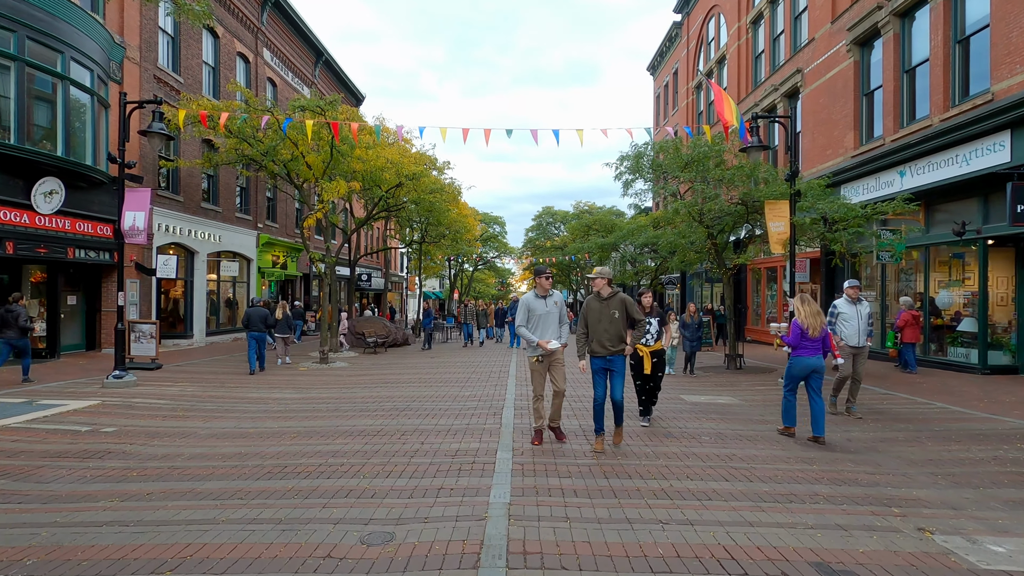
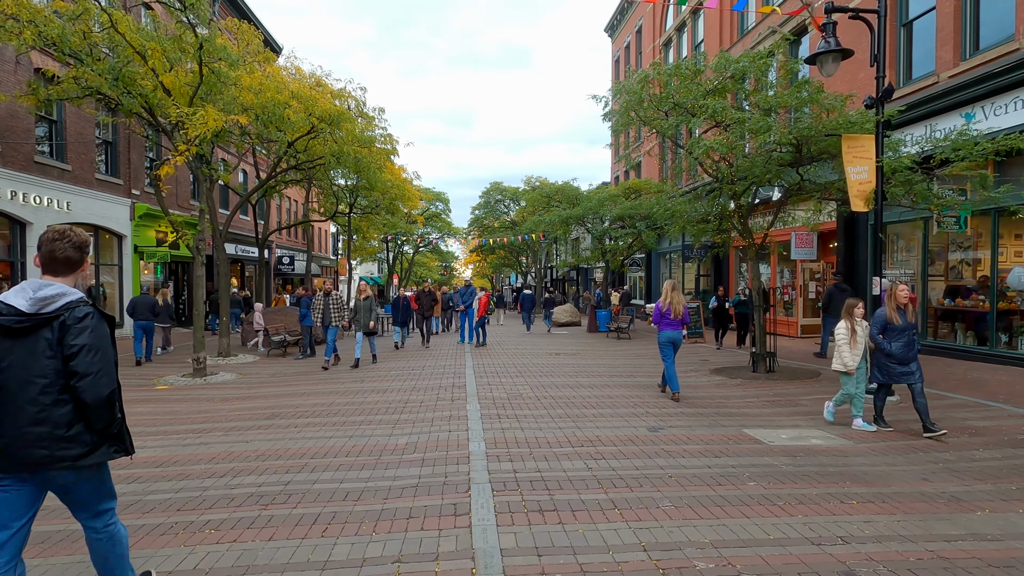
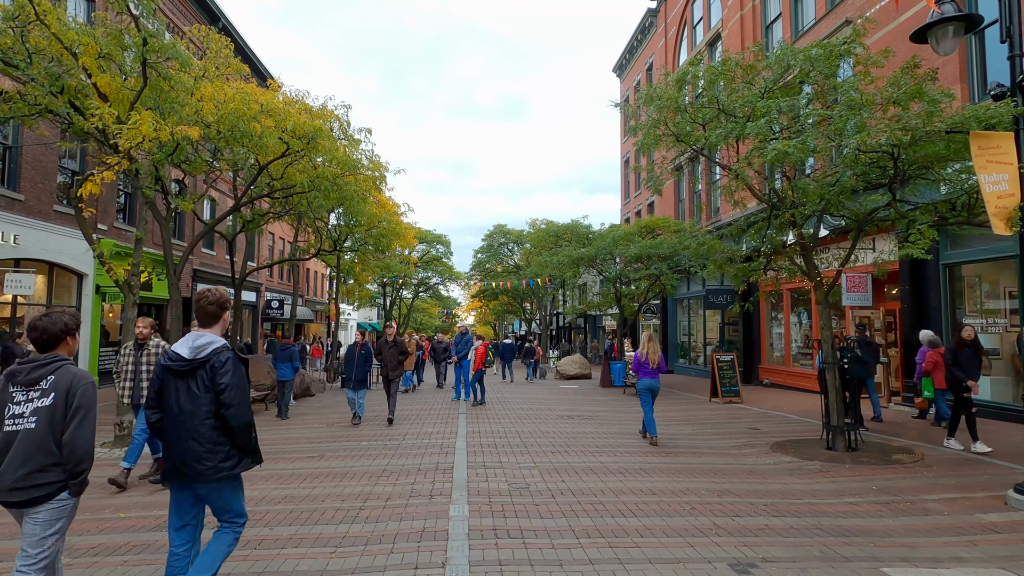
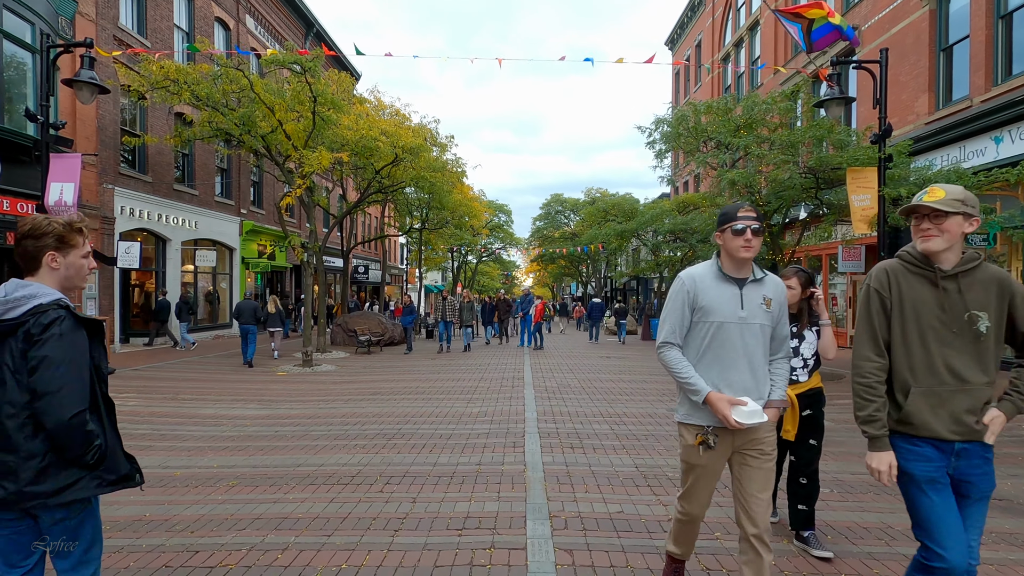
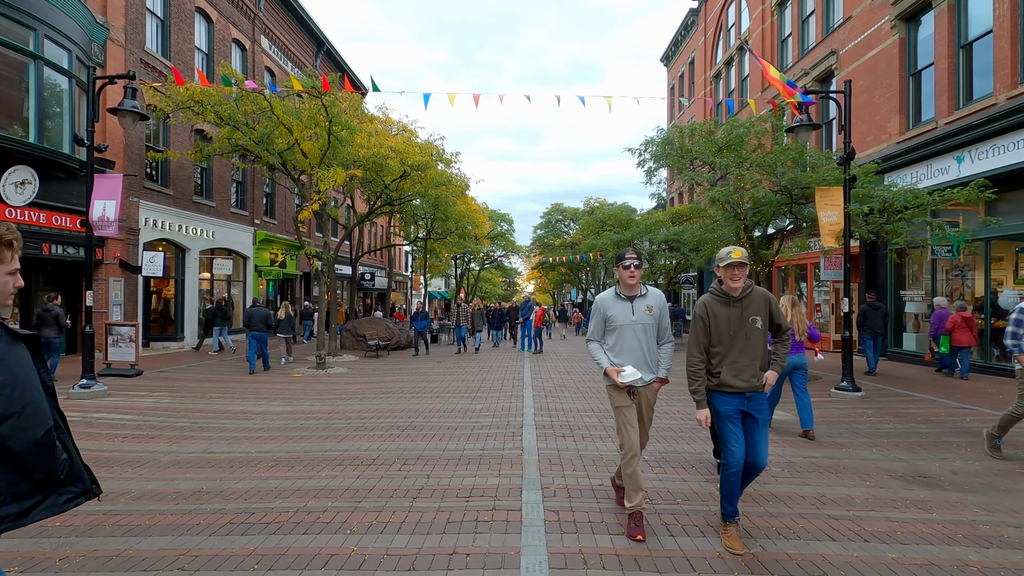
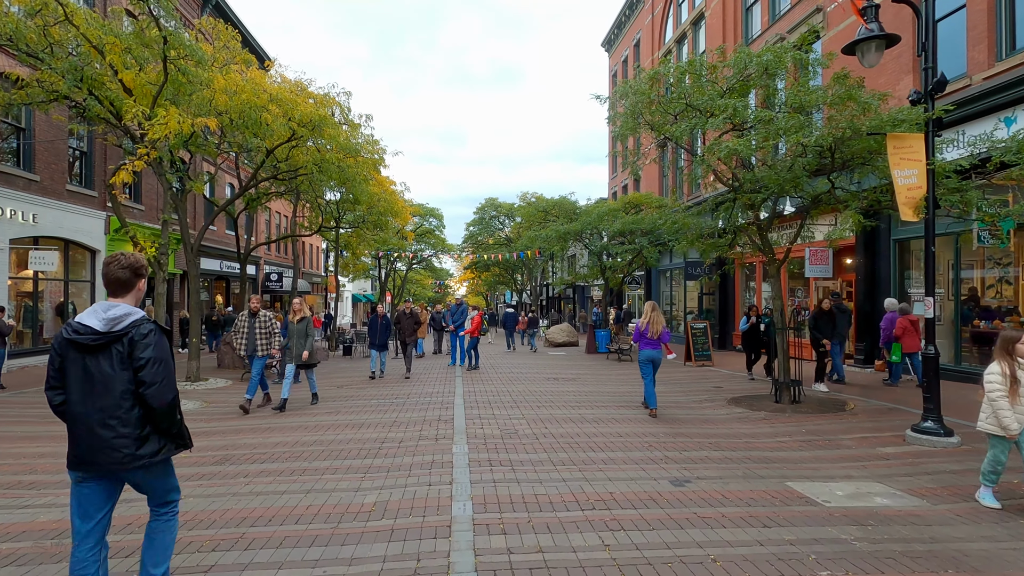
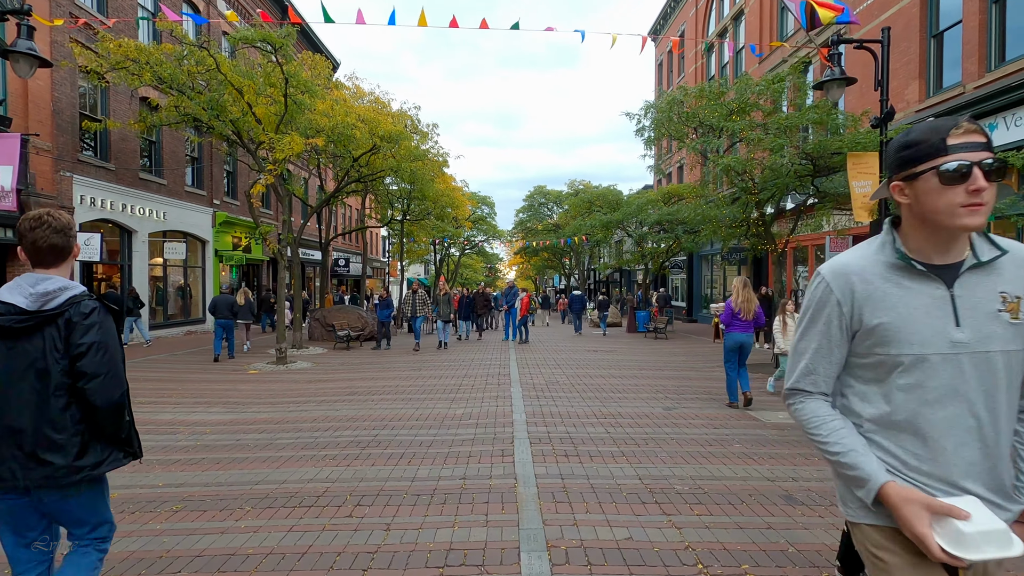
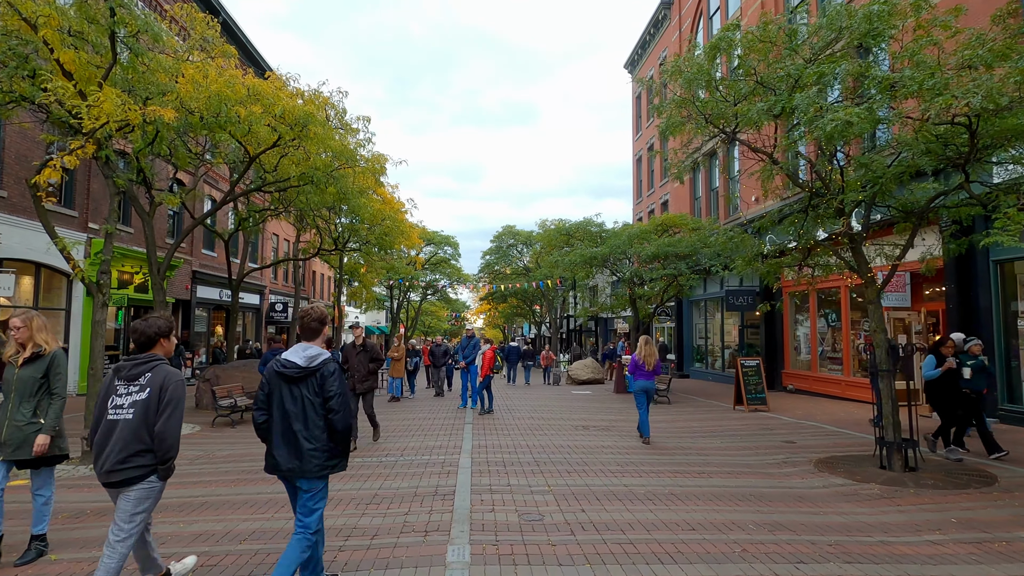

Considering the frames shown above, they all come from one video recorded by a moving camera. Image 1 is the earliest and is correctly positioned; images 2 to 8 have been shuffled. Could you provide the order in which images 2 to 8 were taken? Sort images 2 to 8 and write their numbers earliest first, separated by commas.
5, 4, 7, 2, 6, 3, 8
